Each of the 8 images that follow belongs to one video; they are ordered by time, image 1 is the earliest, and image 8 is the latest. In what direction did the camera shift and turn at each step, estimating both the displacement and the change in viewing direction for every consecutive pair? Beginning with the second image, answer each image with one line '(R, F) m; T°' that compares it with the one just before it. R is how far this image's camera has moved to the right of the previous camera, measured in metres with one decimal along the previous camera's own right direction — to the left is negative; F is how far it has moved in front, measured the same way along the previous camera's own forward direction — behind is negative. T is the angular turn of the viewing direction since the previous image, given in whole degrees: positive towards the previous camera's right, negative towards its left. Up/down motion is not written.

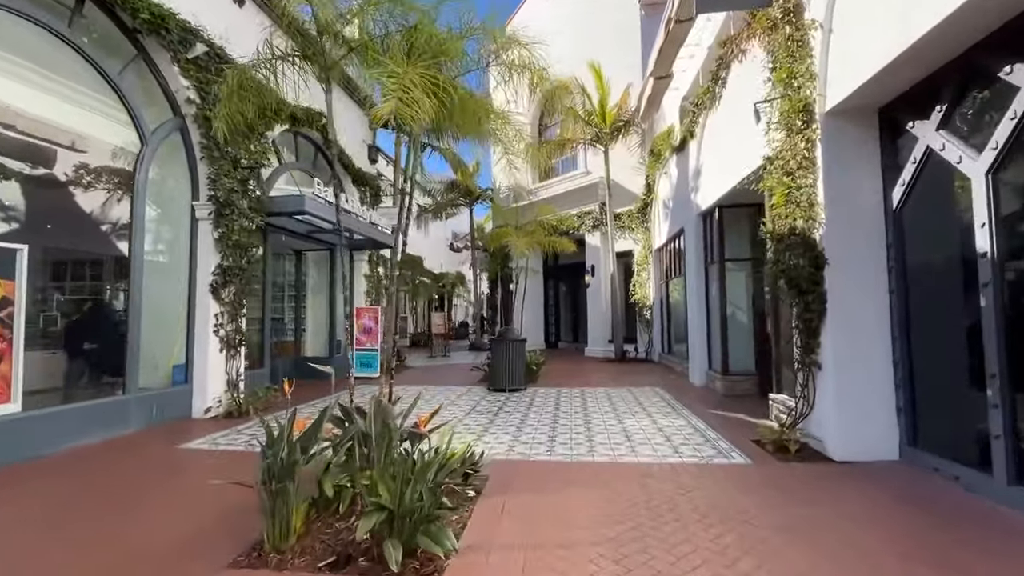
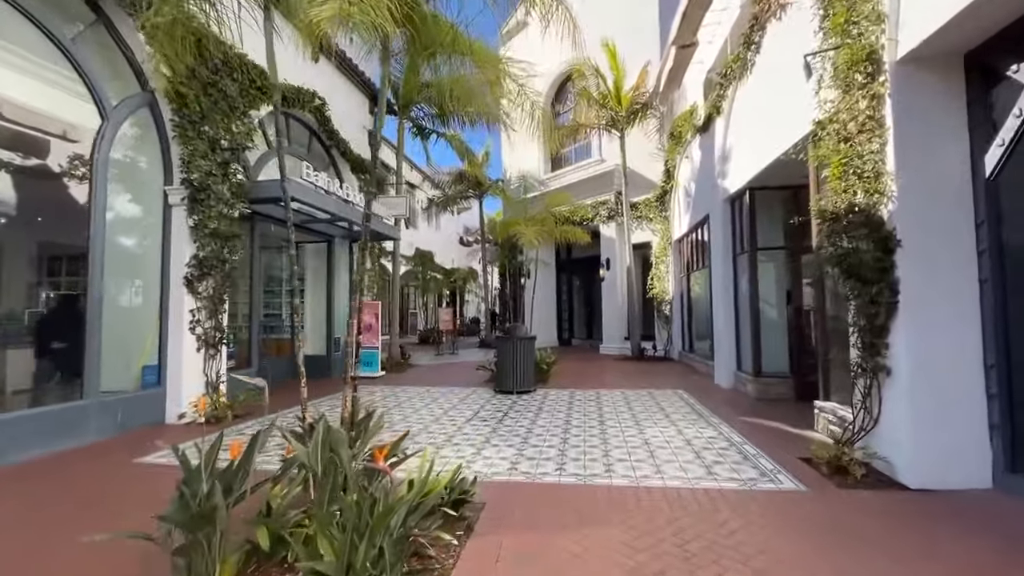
(+0.1, +0.7) m; -2°
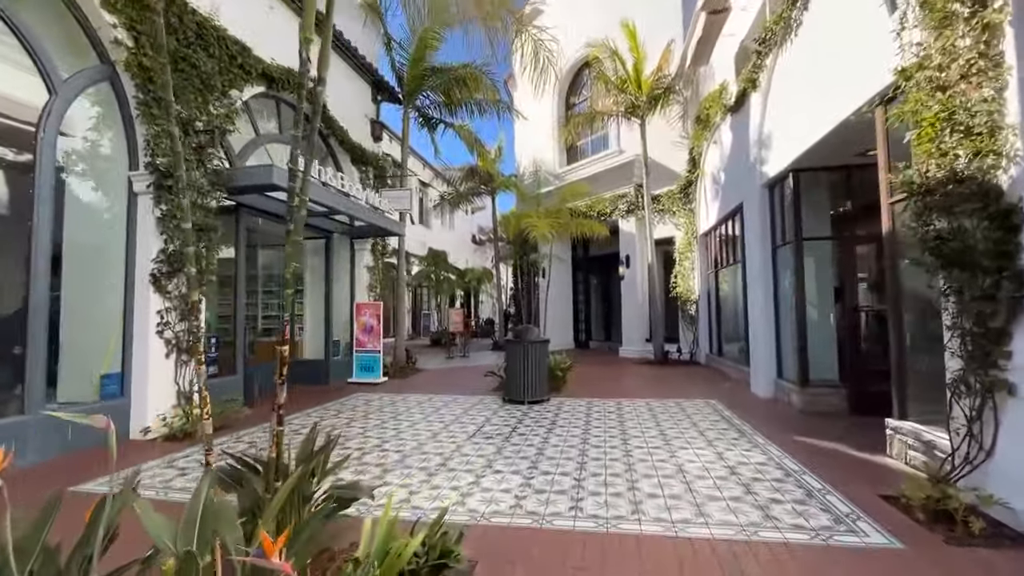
(+0.1, +0.8) m; -2°
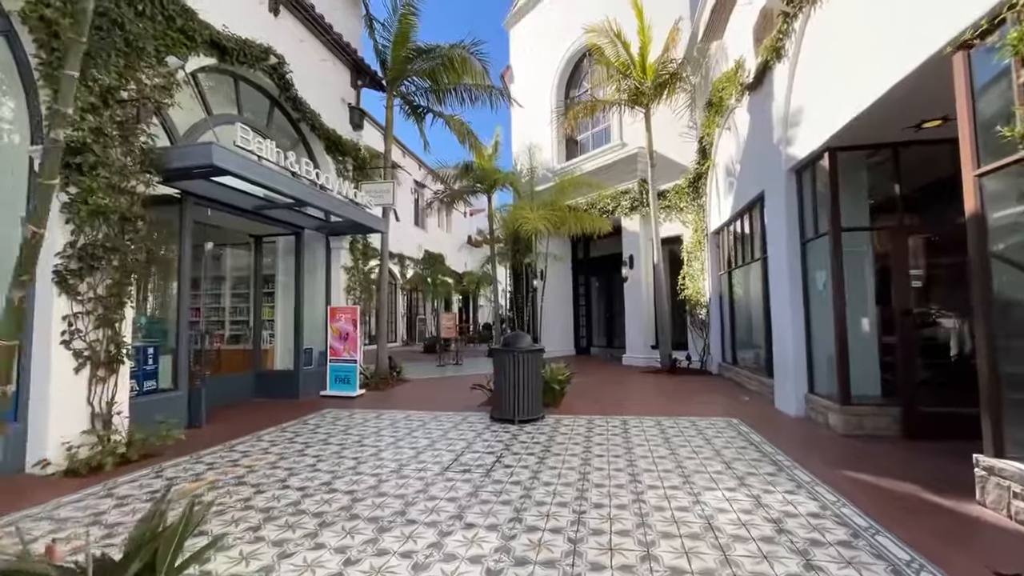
(+0.2, +1.0) m; 0°
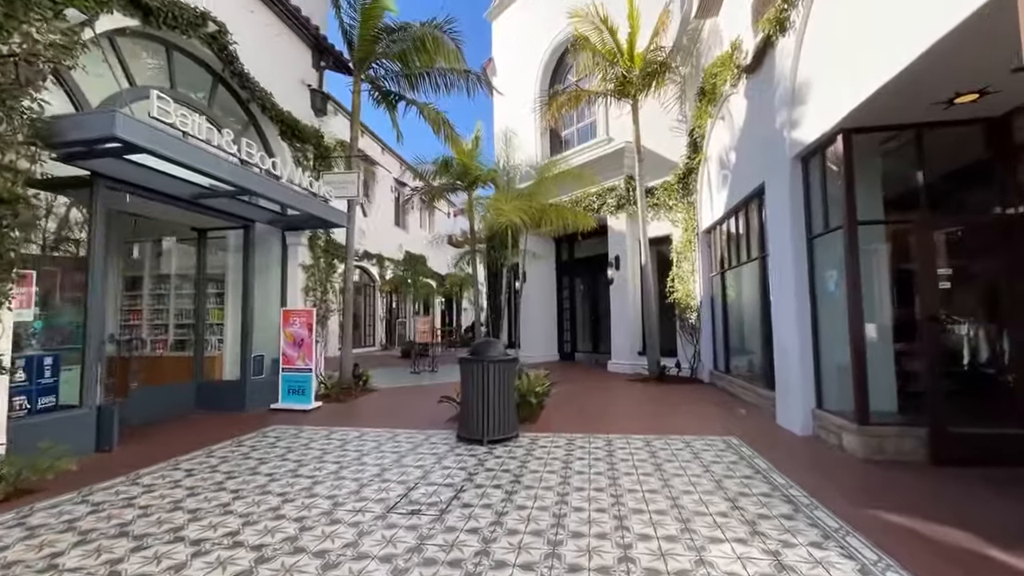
(+0.2, +0.8) m; +2°
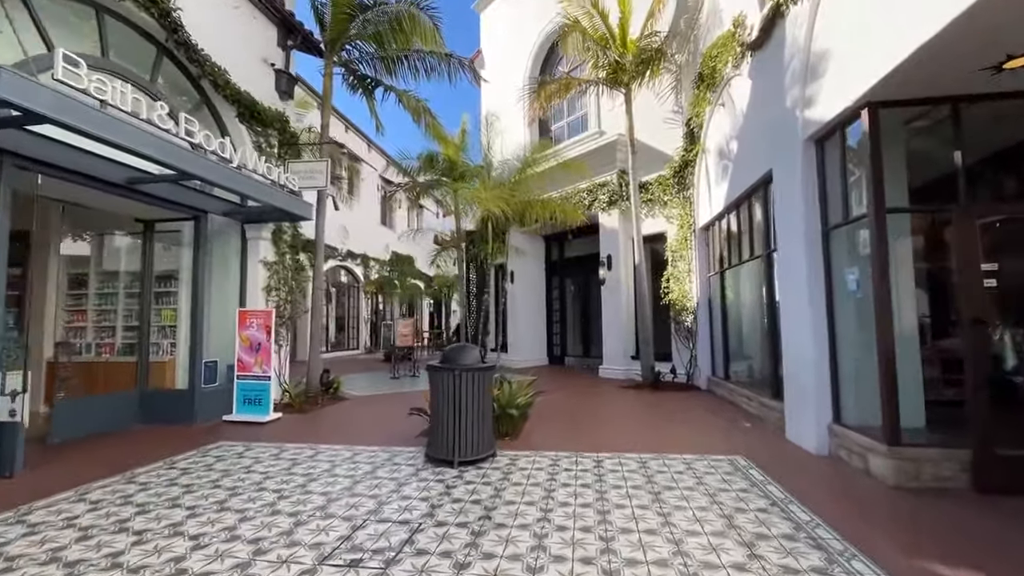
(+0.2, +0.7) m; +1°
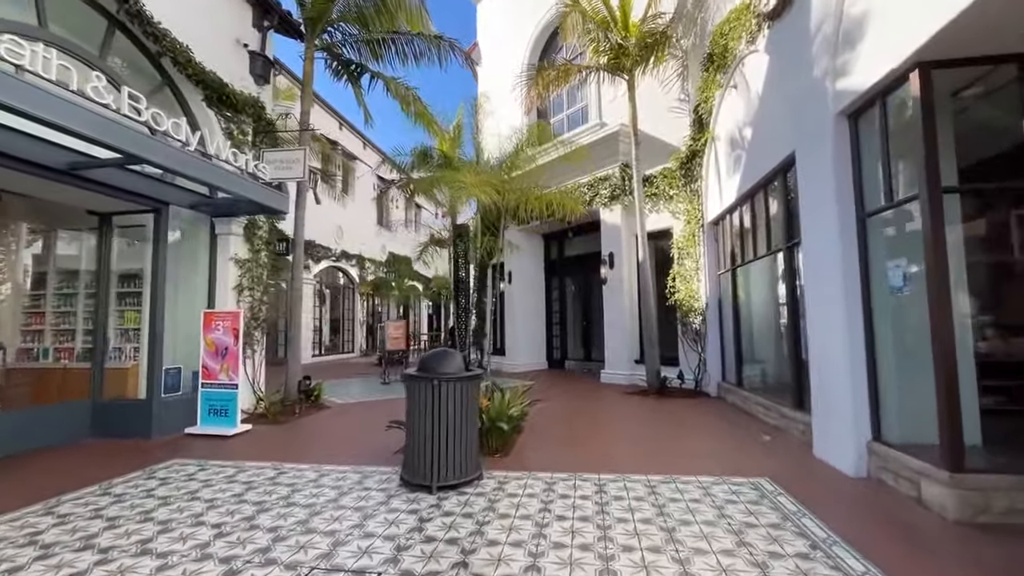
(+0.1, +0.6) m; 0°
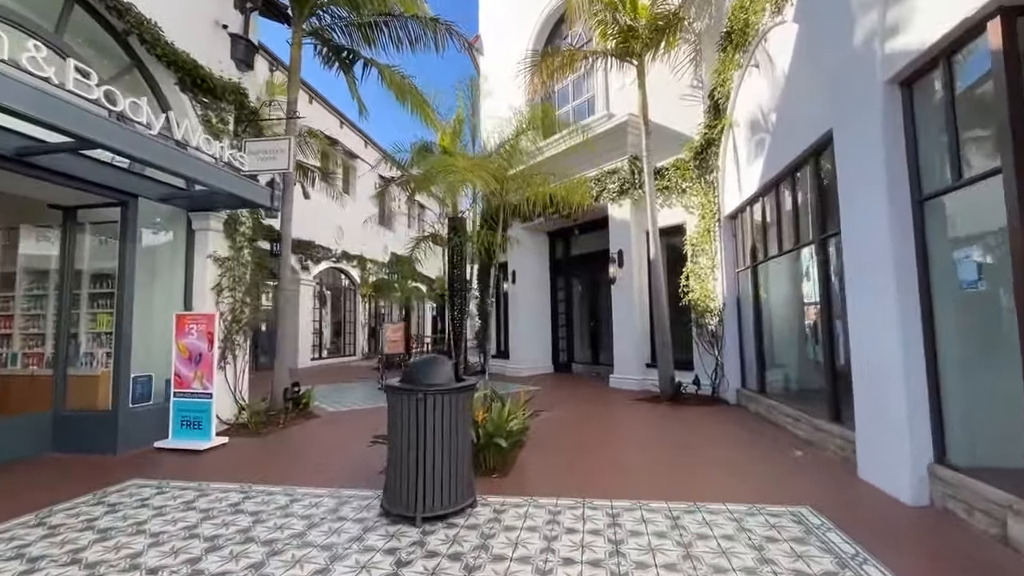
(+0.1, +0.6) m; -1°
